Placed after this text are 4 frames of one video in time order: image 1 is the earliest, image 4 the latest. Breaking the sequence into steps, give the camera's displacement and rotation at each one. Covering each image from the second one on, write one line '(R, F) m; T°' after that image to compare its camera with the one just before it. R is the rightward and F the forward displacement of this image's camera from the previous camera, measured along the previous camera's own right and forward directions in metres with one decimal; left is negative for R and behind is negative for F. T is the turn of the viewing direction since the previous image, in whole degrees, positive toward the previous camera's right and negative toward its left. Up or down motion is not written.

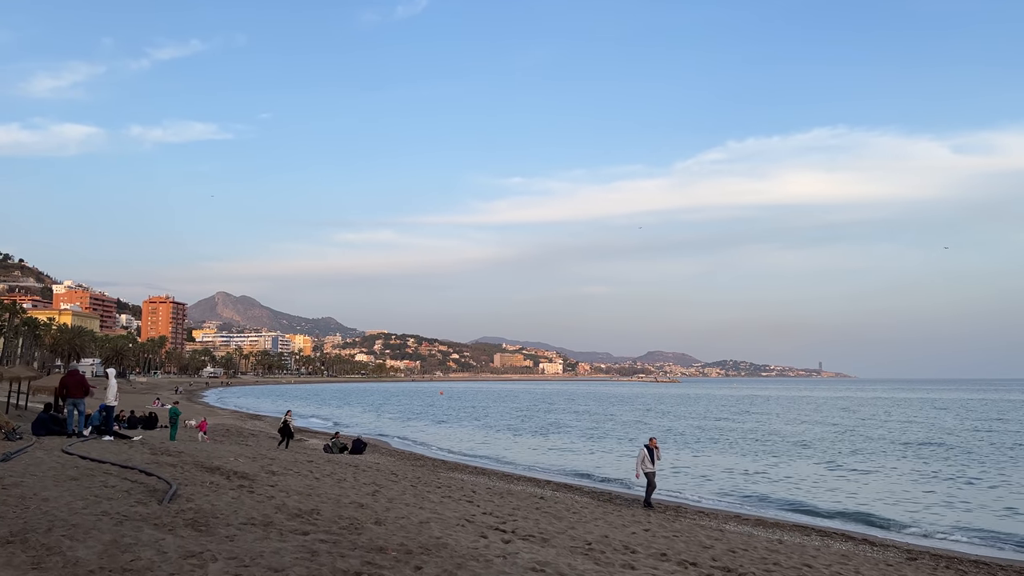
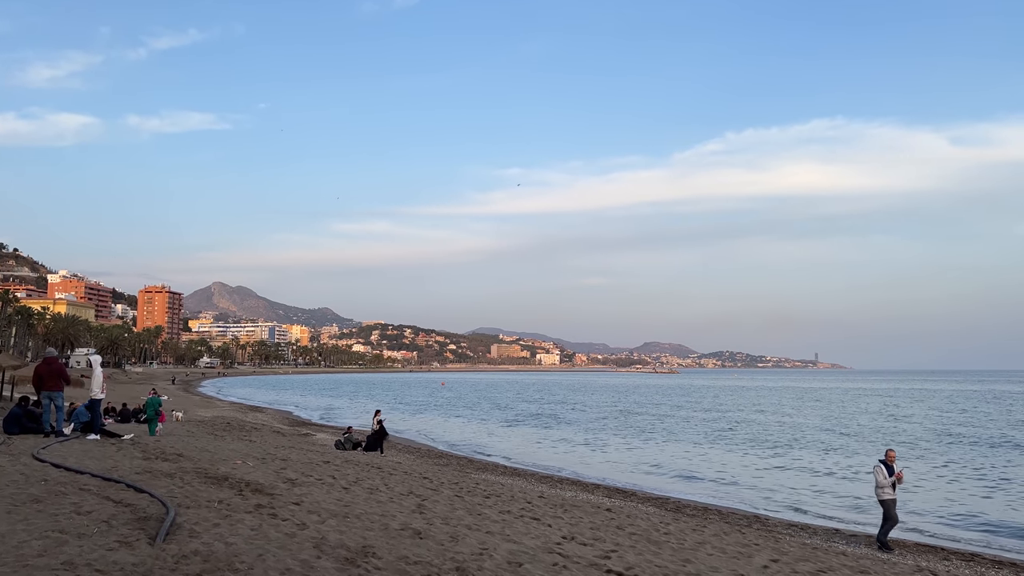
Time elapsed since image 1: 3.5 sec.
(-0.8, +1.9) m; 0°
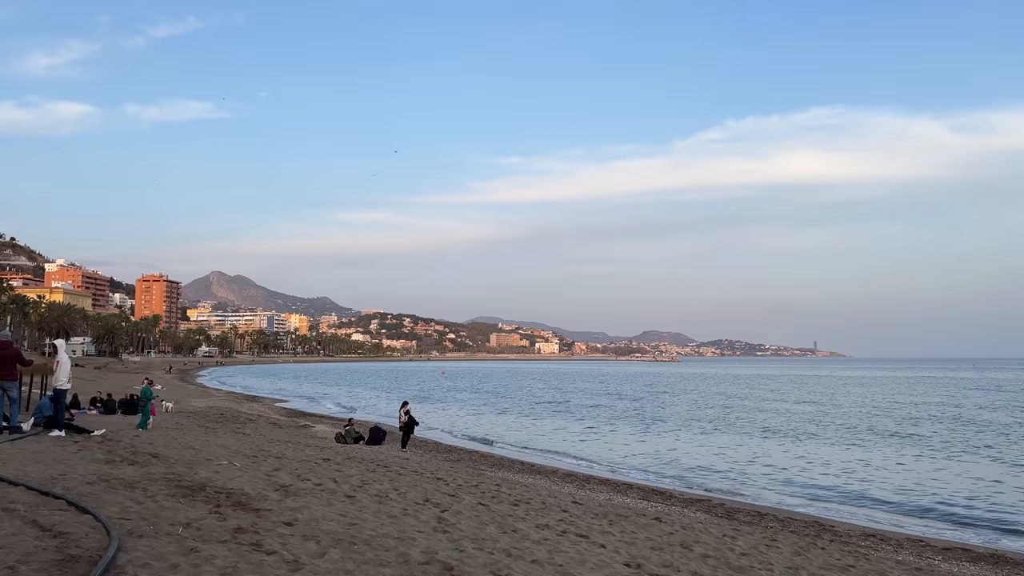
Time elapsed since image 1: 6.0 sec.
(-0.4, +1.5) m; 0°
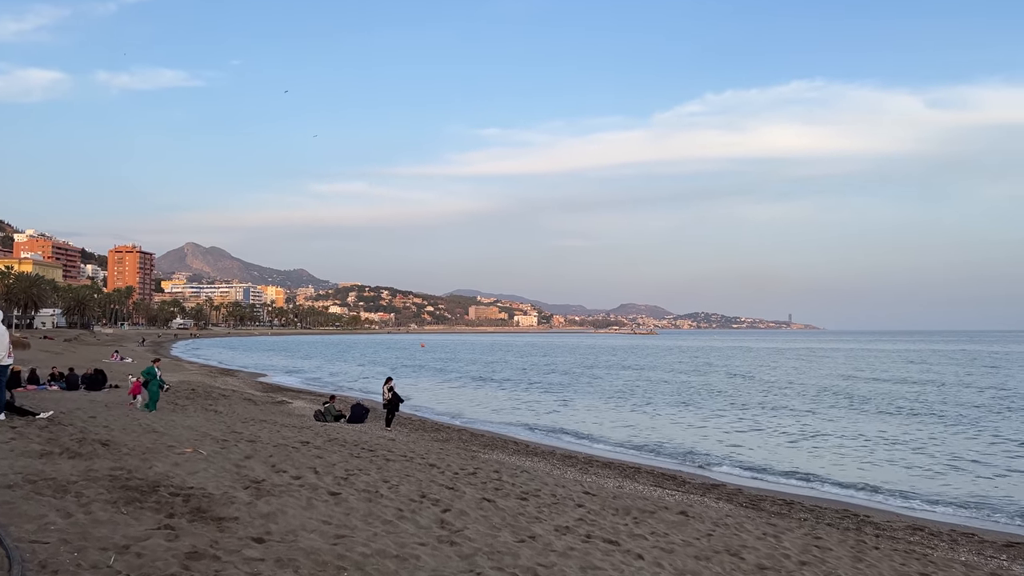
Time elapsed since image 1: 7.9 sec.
(-0.3, +1.1) m; +2°
